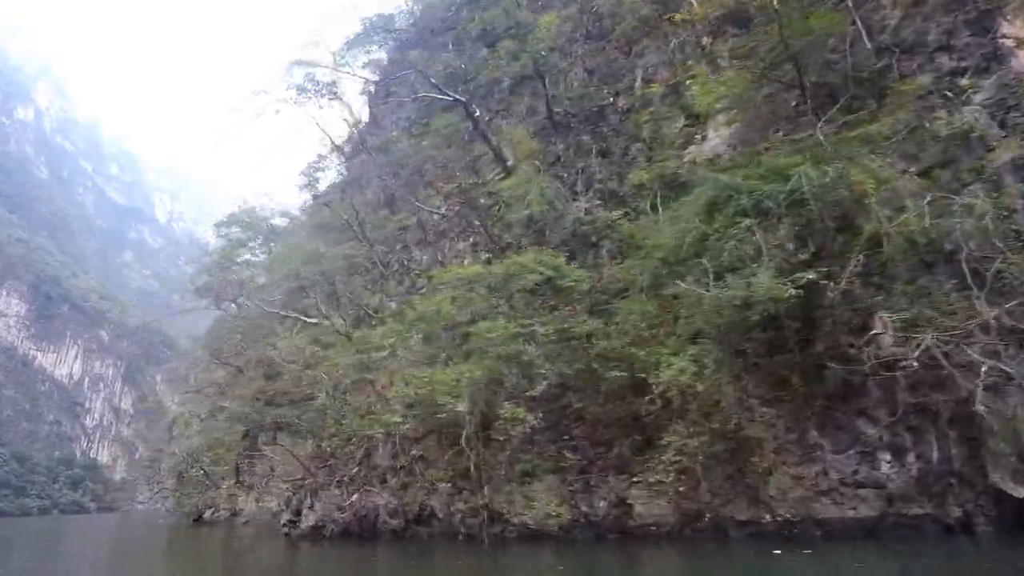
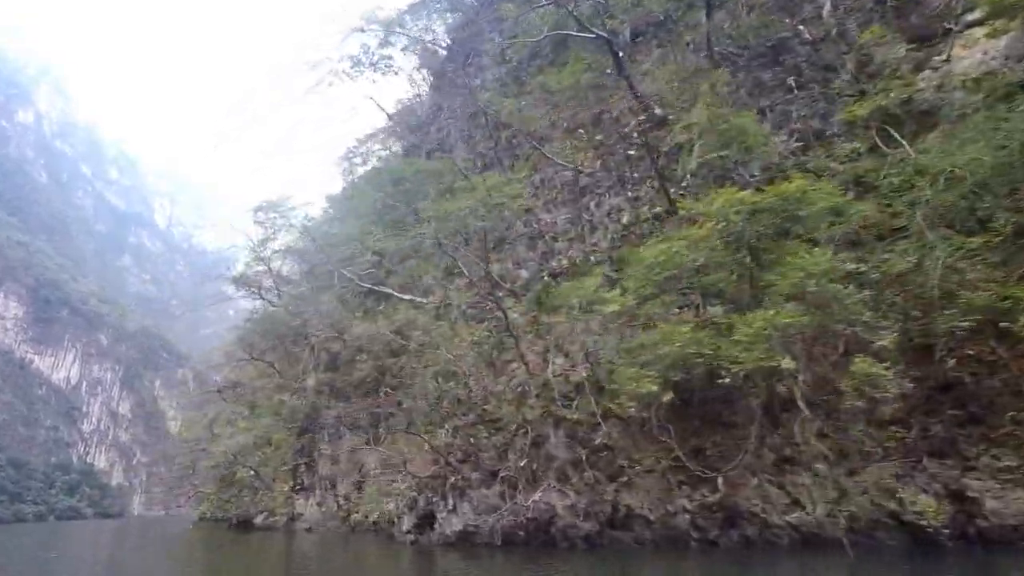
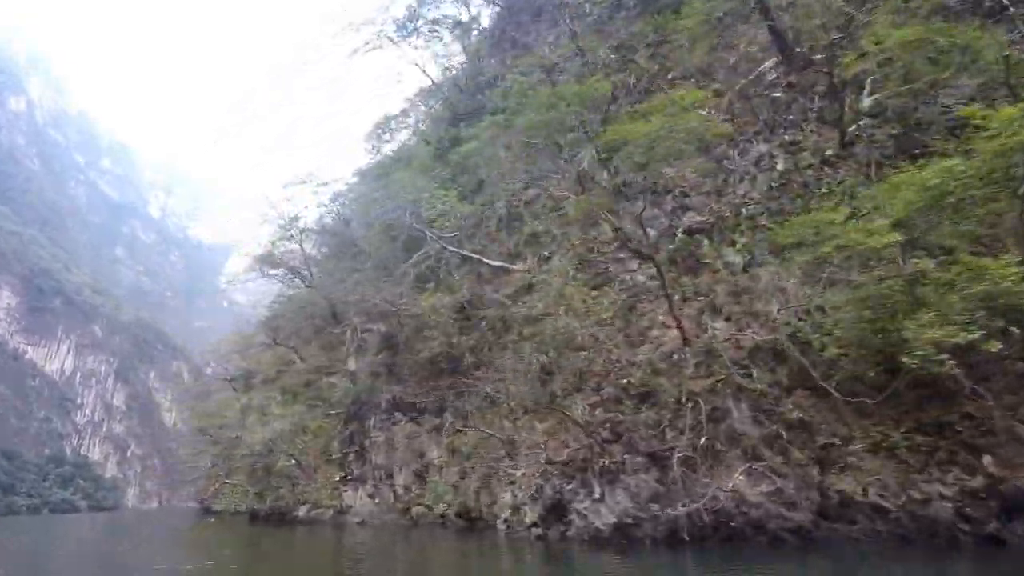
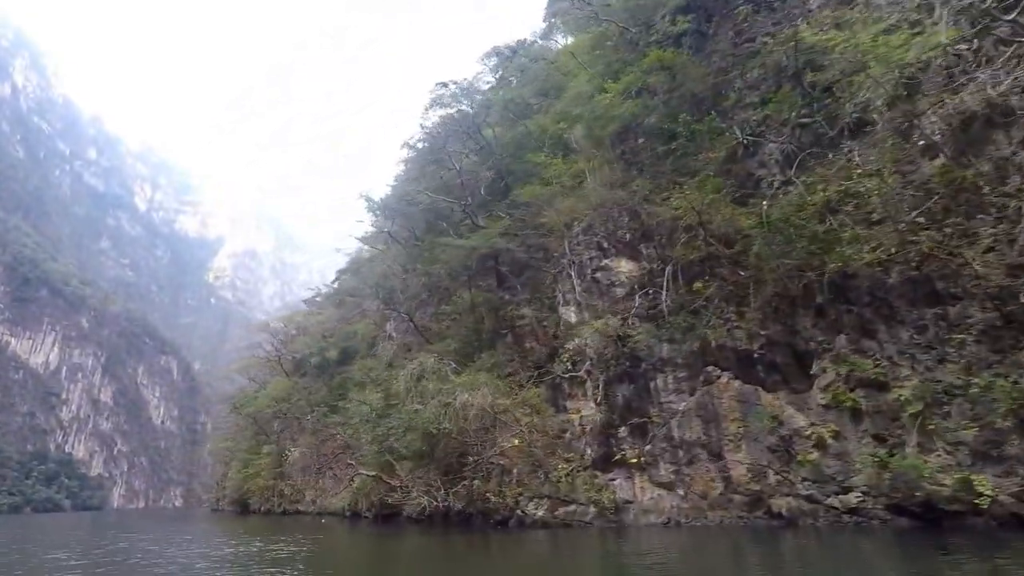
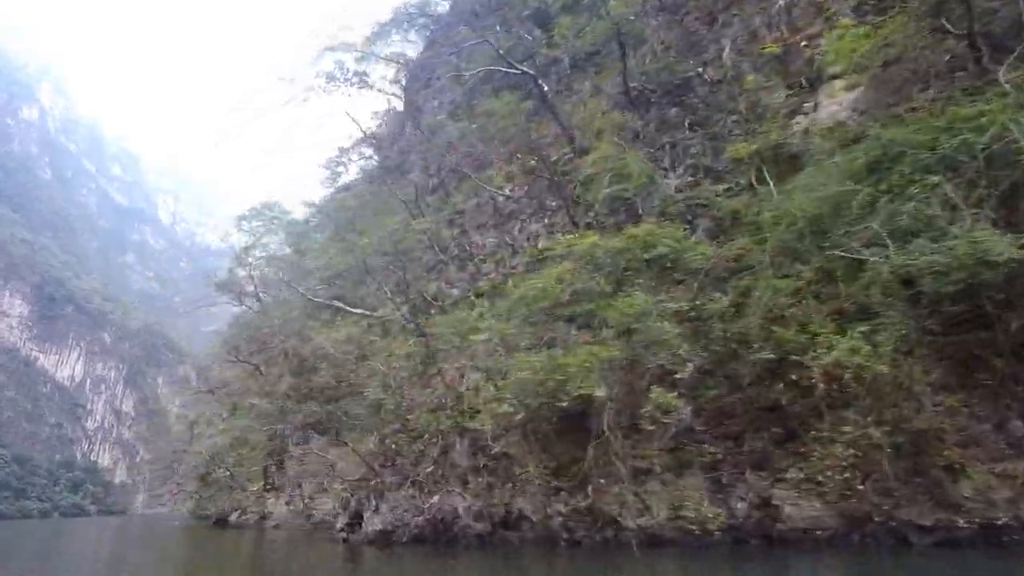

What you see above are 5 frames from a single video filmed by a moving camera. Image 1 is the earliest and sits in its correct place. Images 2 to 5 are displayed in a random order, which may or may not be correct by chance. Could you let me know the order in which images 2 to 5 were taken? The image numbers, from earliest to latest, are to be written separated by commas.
5, 2, 3, 4
